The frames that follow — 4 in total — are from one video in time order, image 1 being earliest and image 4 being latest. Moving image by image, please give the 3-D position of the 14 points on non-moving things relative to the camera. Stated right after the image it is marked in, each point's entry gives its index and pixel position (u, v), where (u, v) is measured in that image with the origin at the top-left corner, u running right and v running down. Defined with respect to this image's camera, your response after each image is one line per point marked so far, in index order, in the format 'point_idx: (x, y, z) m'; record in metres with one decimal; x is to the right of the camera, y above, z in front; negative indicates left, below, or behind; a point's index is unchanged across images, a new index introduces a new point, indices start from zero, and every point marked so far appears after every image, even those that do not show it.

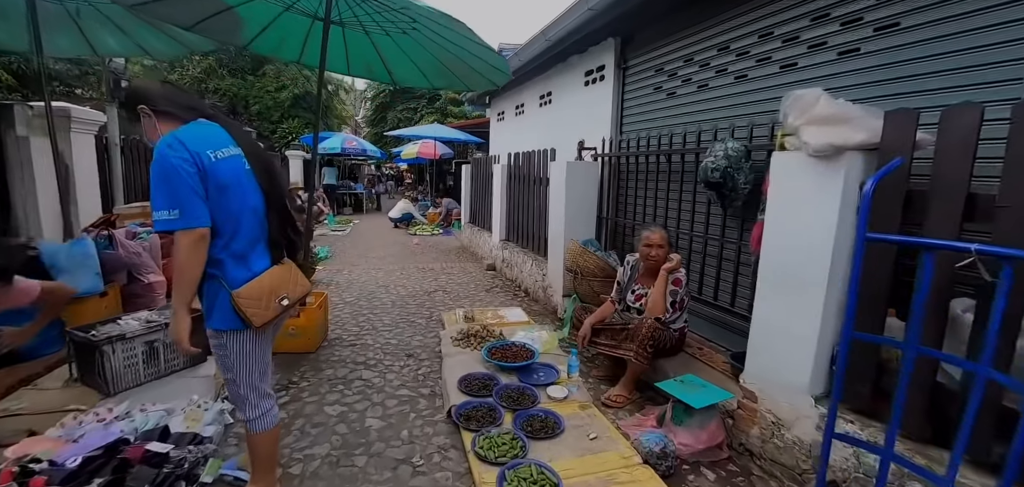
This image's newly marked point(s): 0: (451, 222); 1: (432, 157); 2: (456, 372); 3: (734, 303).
0: (-1.8, +0.6, +12.9) m
1: (-2.6, +2.8, +14.8) m
2: (-0.4, -1.0, +3.3) m
3: (+1.7, -0.5, +3.3) m
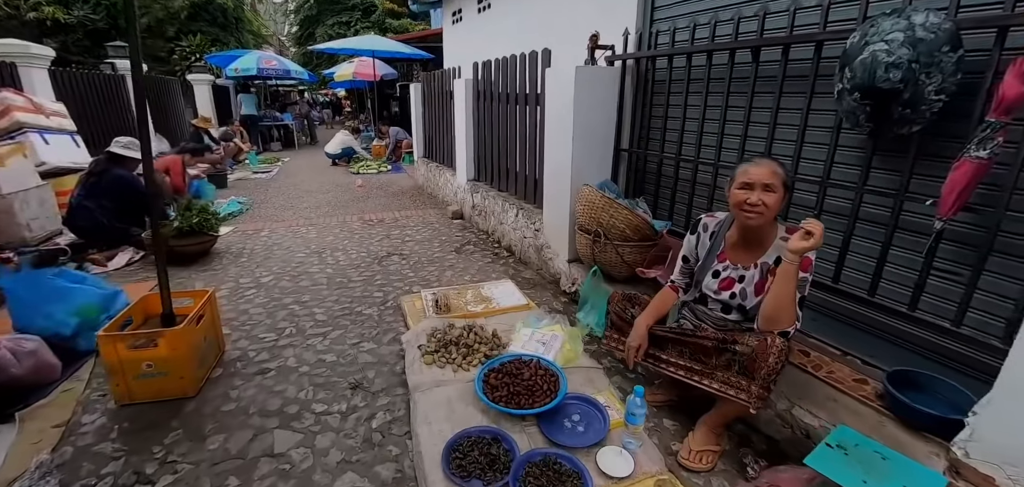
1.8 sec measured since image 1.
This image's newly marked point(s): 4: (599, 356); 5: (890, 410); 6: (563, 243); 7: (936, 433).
0: (-2.8, +2.1, +11.1) m
1: (-3.9, +4.6, +12.4) m
2: (-0.3, -0.8, +2.0) m
3: (+1.7, -0.2, +2.1) m
4: (+0.5, -0.7, +2.7) m
5: (+1.6, -0.7, +1.9) m
6: (+0.4, 0.0, +3.5) m
7: (+1.6, -0.7, +1.8) m
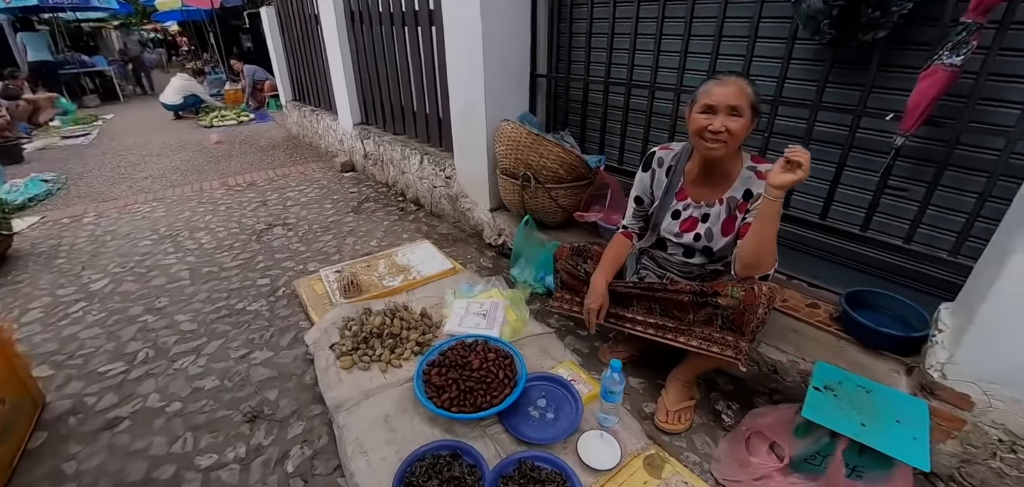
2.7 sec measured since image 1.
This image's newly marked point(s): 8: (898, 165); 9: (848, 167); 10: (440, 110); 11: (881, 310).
0: (-5.2, +3.0, +9.3) m
1: (-6.9, +5.4, +10.0) m
2: (-0.5, -0.8, +1.6) m
3: (+1.4, +0.1, +2.0) m
4: (+0.2, -0.4, +2.4) m
5: (+1.4, -0.4, +1.8) m
6: (-0.2, +0.4, +3.1) m
7: (+1.5, -0.4, +1.7) m
8: (+1.6, +0.3, +1.9) m
9: (+1.6, +0.4, +2.1) m
10: (-0.6, +1.0, +3.5) m
11: (+1.6, -0.3, +1.9) m
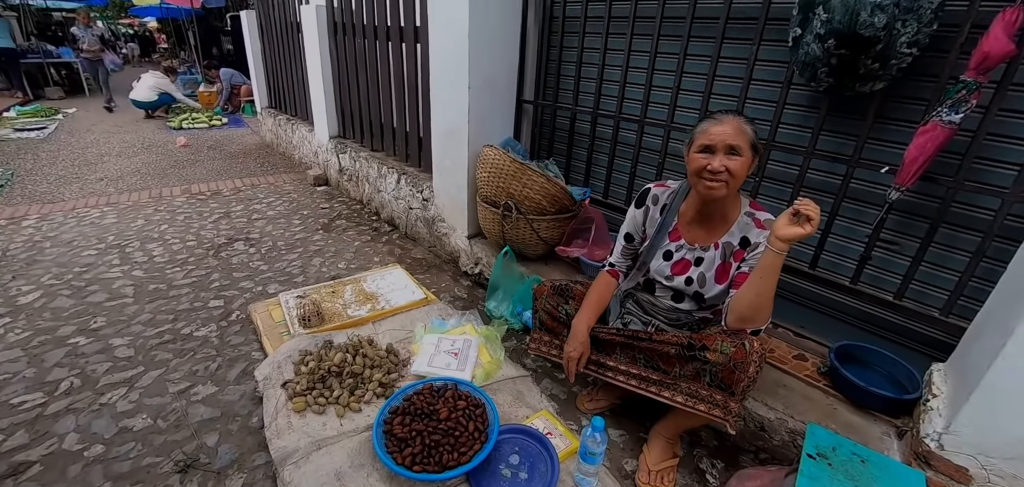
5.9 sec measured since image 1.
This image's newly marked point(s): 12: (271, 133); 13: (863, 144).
0: (-5.5, +2.8, +9.0) m
1: (-7.2, +5.2, +9.7) m
2: (-0.6, -0.9, +1.4) m
3: (+1.3, -0.1, +1.9) m
4: (0.0, -0.6, +2.3) m
5: (+1.3, -0.6, +1.8) m
6: (-0.3, +0.2, +2.9) m
7: (+1.4, -0.6, +1.6) m
8: (+1.5, +0.1, +1.8) m
9: (+1.5, +0.1, +2.0) m
10: (-0.7, +0.9, +3.4) m
11: (+1.5, -0.5, +1.8) m
12: (-3.4, +1.5, +6.3) m
13: (+1.3, +0.4, +1.7) m
